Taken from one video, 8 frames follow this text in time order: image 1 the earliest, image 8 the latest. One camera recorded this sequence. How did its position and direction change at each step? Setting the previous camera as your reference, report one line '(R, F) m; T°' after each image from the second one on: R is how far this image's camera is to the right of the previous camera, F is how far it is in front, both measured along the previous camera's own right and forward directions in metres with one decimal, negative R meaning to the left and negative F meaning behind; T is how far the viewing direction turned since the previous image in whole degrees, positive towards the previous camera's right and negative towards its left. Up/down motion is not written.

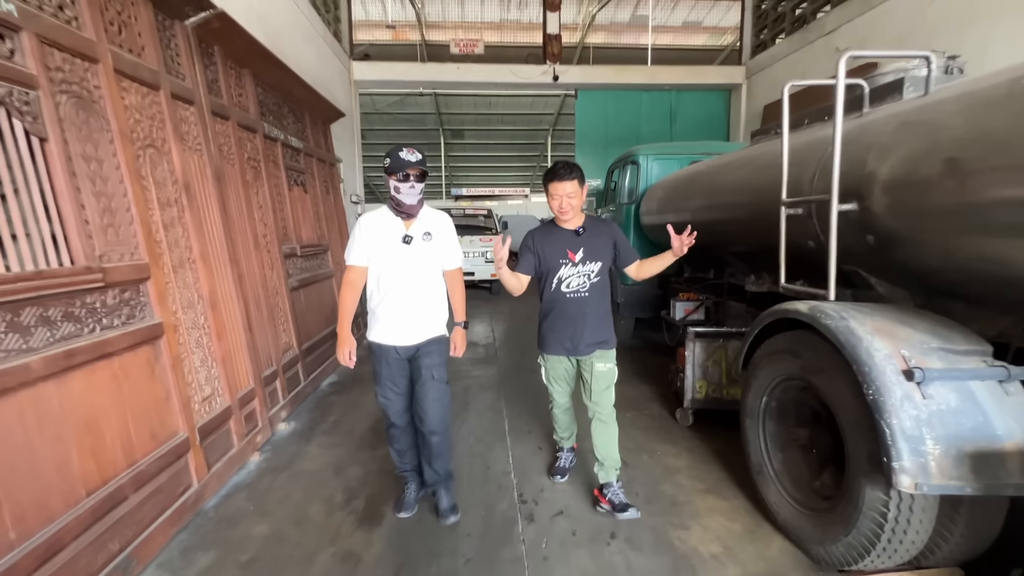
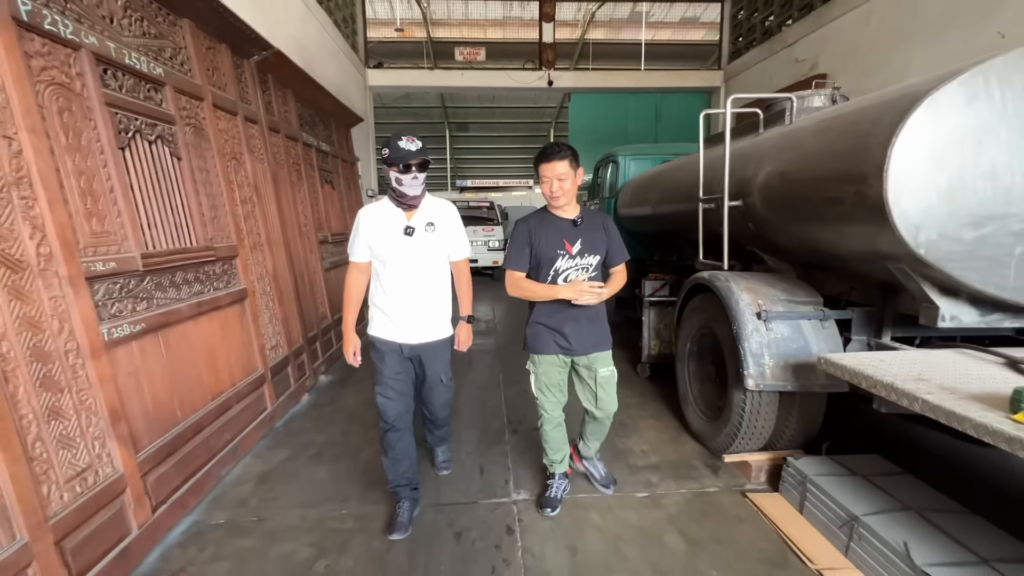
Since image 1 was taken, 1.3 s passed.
(+0.1, -0.8) m; -1°
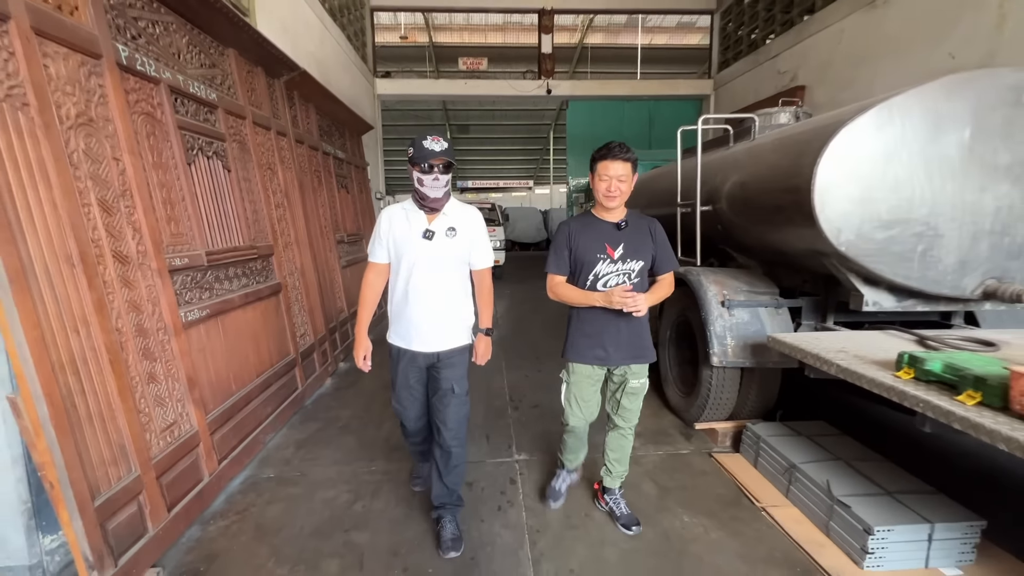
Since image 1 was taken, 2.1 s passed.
(0.0, -0.4) m; 0°
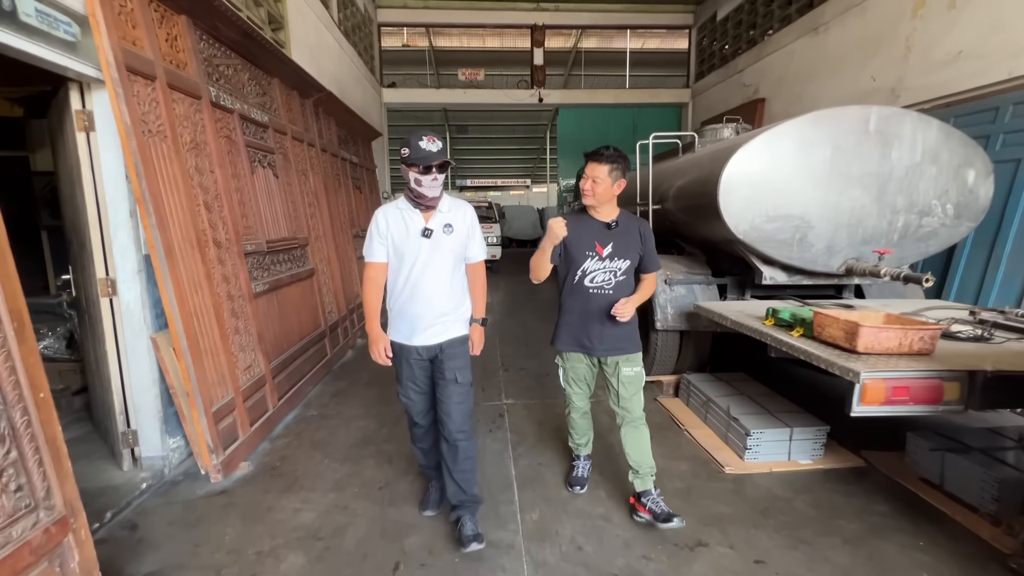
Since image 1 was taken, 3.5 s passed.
(+0.1, -0.8) m; 0°
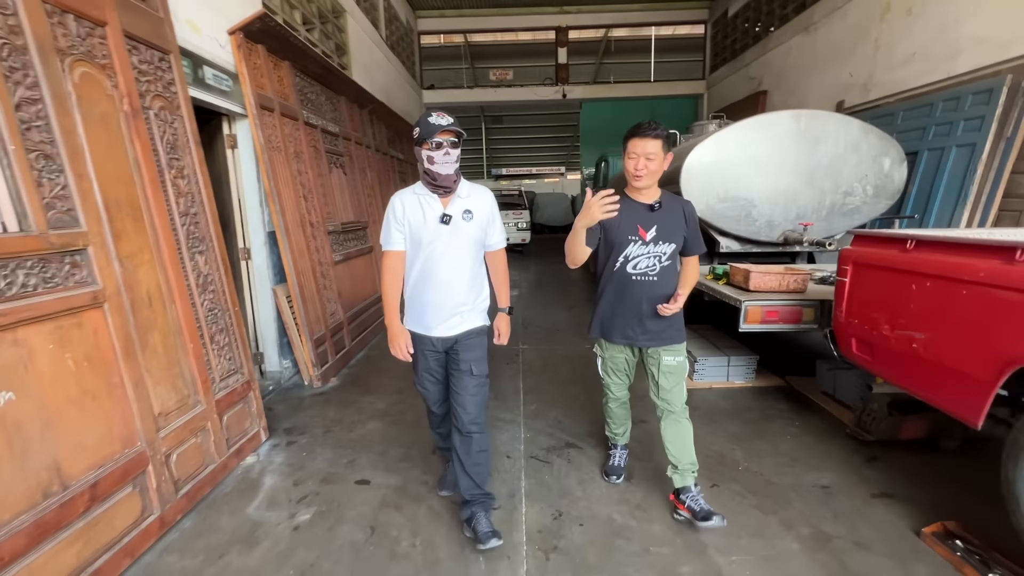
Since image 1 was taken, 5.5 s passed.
(+0.2, -1.0) m; -4°
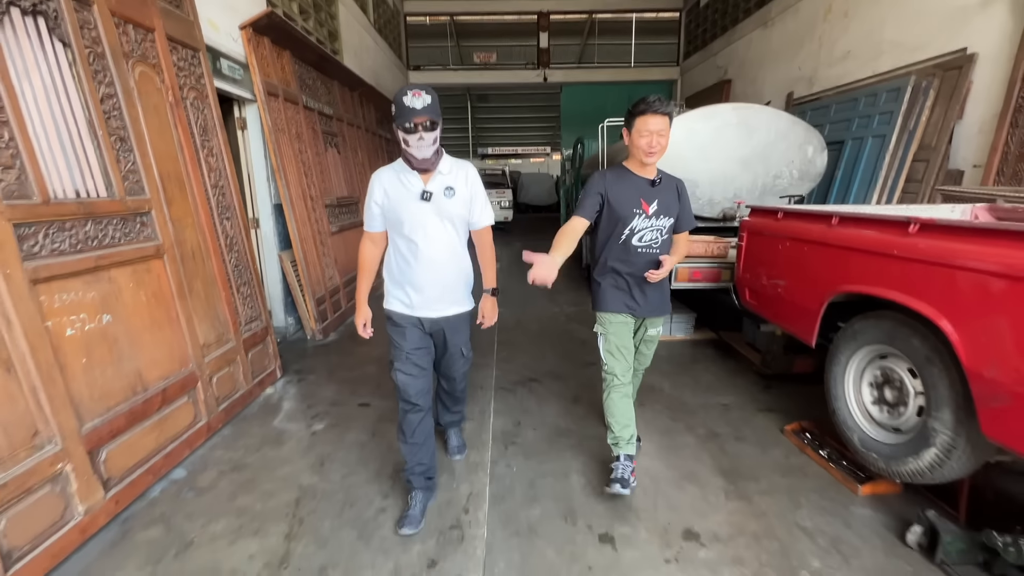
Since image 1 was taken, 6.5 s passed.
(+0.1, -0.6) m; +2°
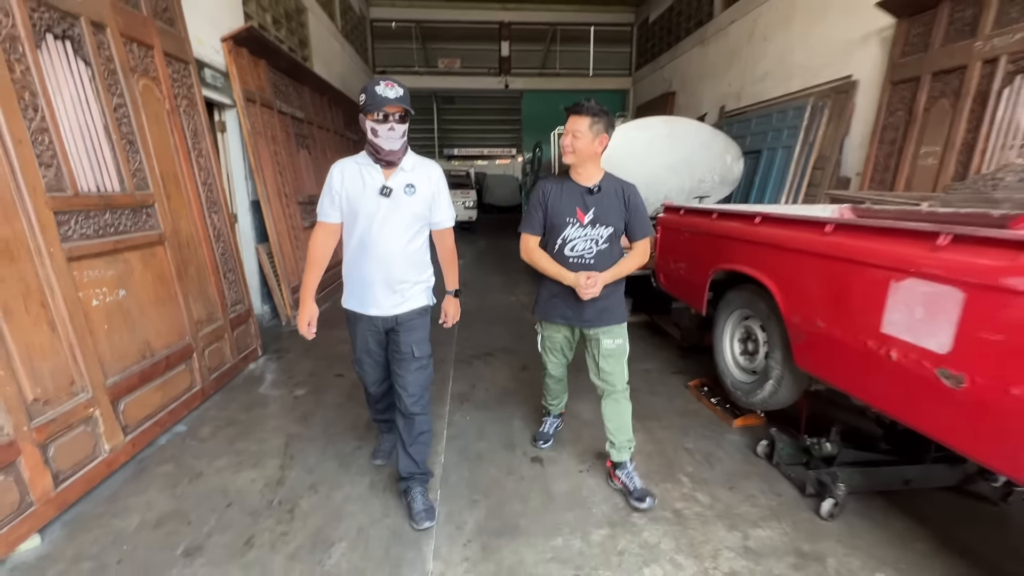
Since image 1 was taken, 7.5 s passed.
(+0.1, -0.5) m; +4°
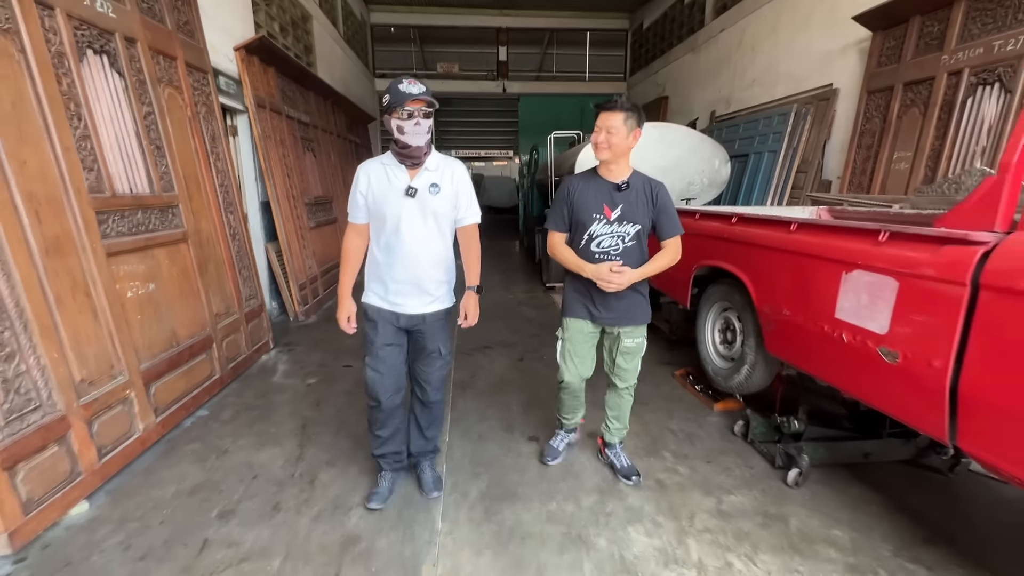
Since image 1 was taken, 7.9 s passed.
(0.0, -0.2) m; 0°
